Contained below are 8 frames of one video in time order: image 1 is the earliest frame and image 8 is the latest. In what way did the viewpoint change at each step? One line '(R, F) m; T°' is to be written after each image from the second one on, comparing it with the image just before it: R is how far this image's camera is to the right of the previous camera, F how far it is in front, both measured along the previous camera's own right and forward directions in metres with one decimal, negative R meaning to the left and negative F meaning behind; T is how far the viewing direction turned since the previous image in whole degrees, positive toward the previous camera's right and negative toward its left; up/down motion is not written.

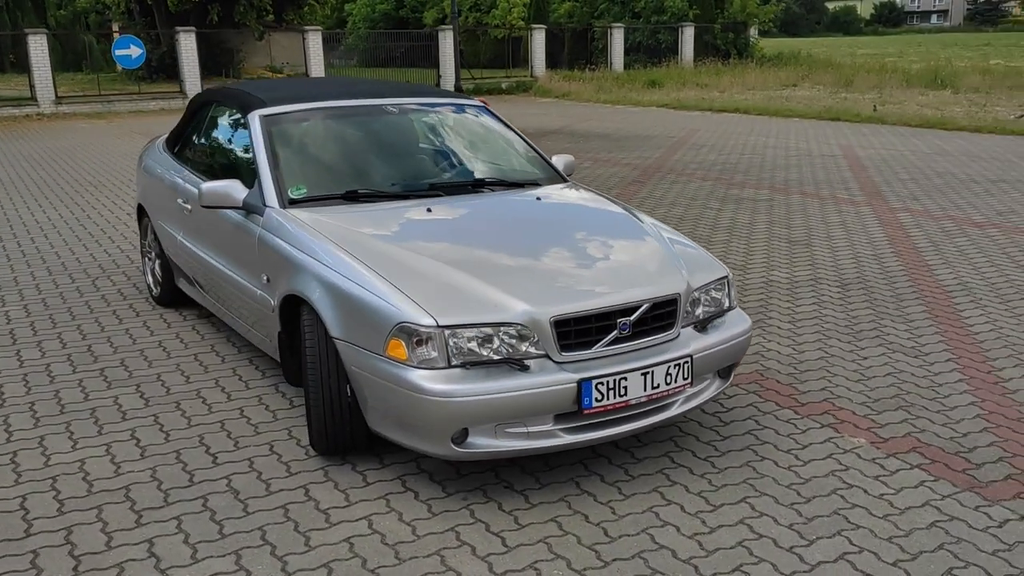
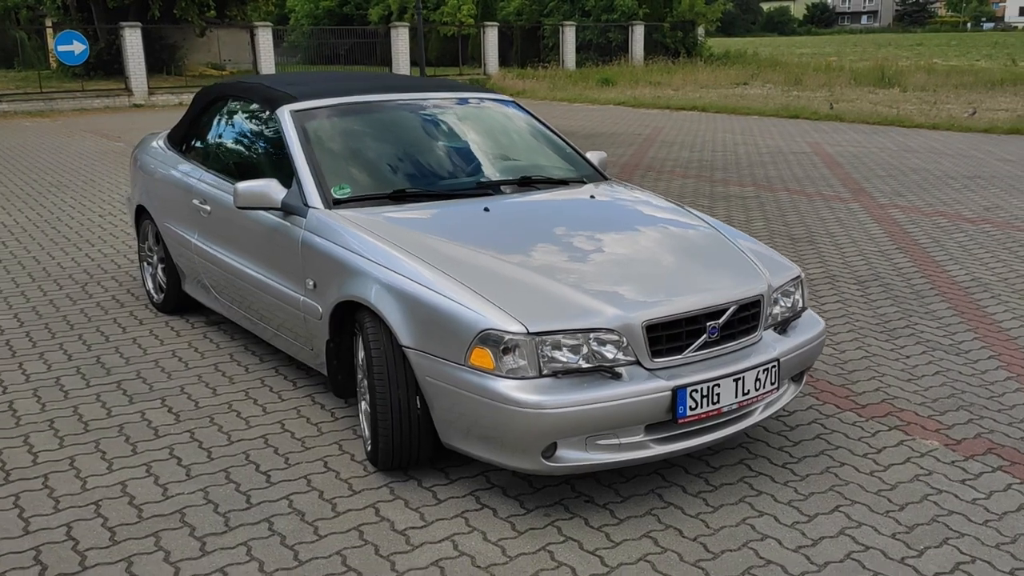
(-0.5, +0.2) m; +4°
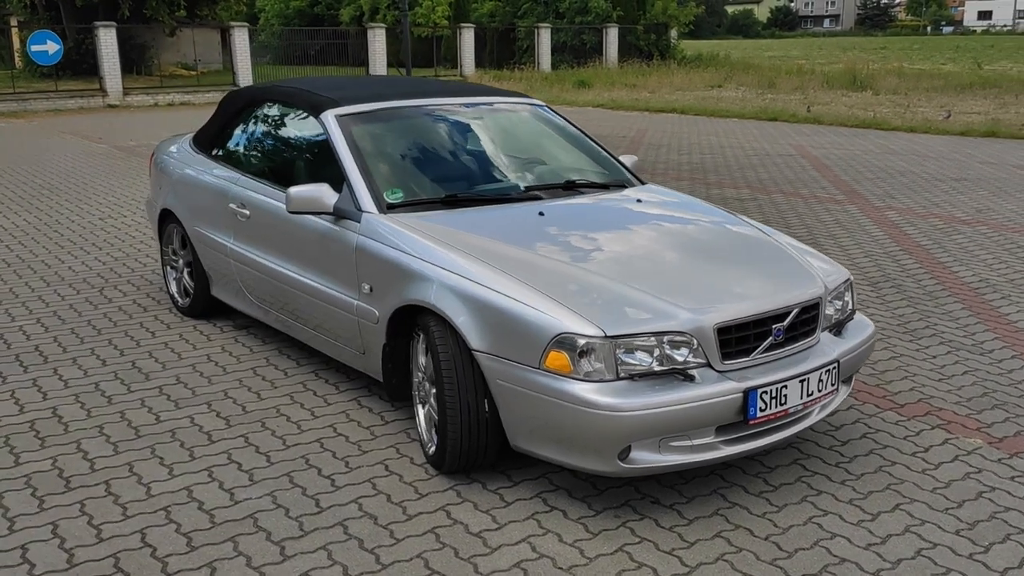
(-0.4, 0.0) m; +2°
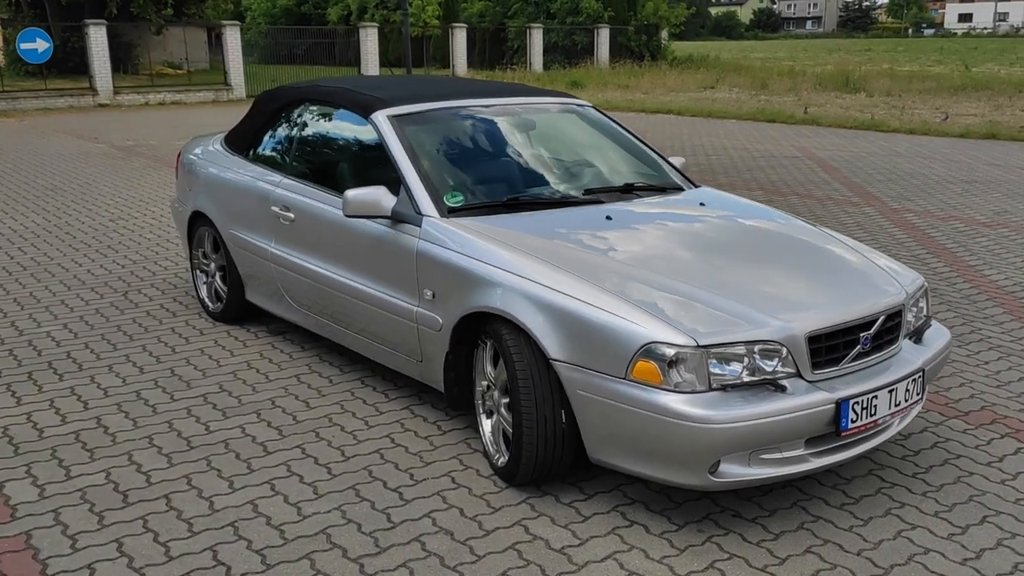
(-0.3, +0.1) m; +1°
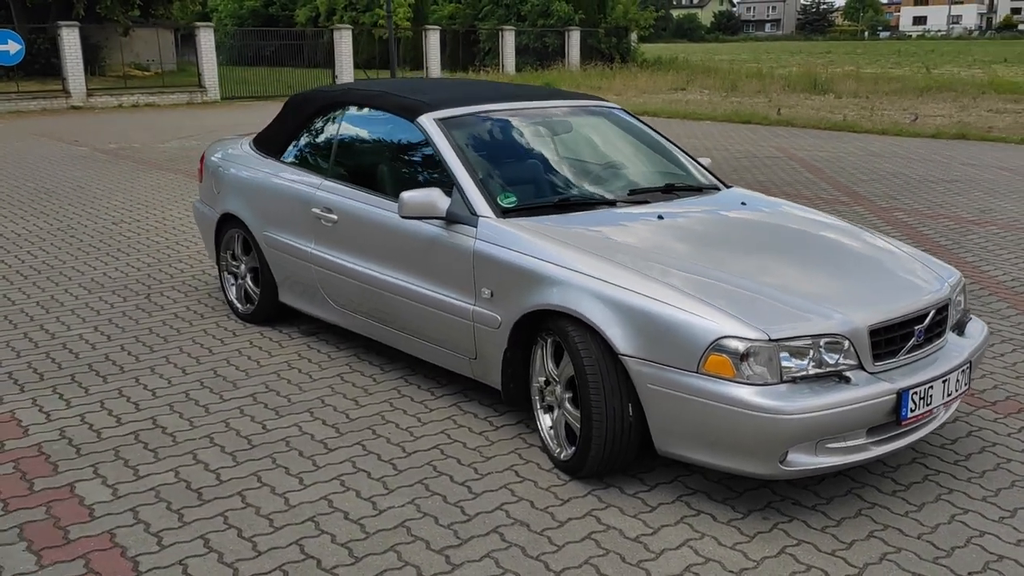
(-0.4, -0.1) m; +2°
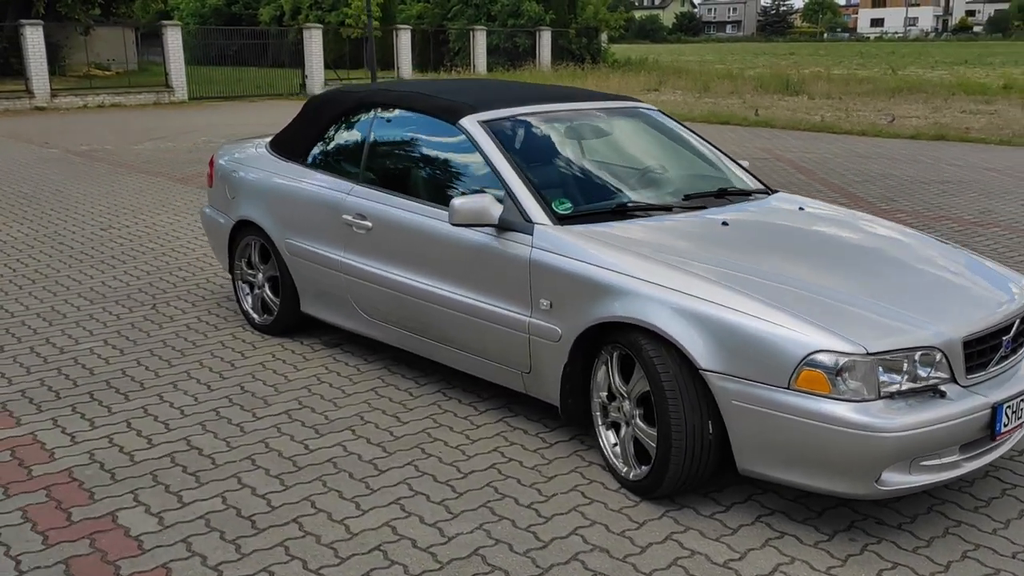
(-0.4, +0.2) m; +2°
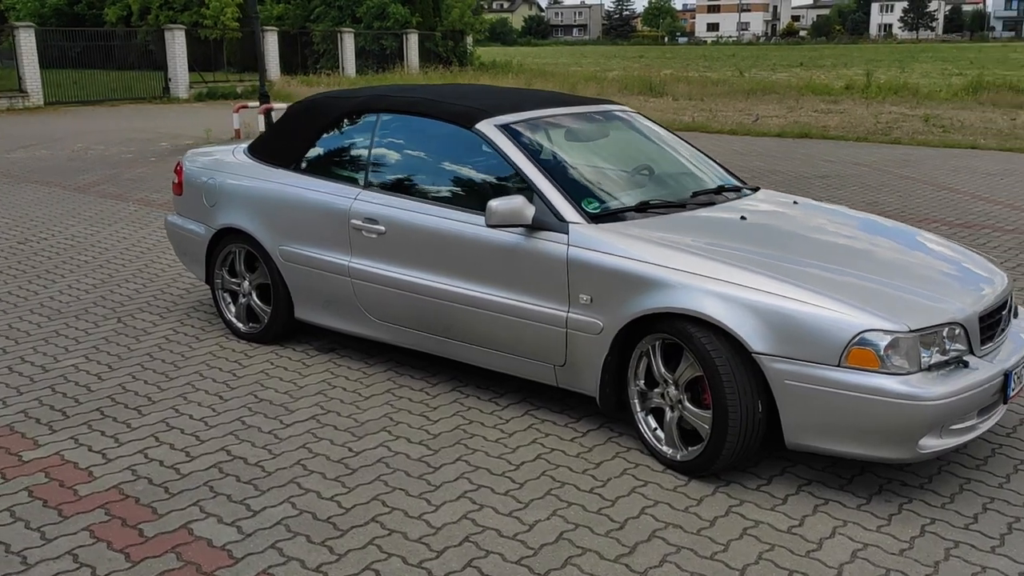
(-0.8, -0.1) m; +9°
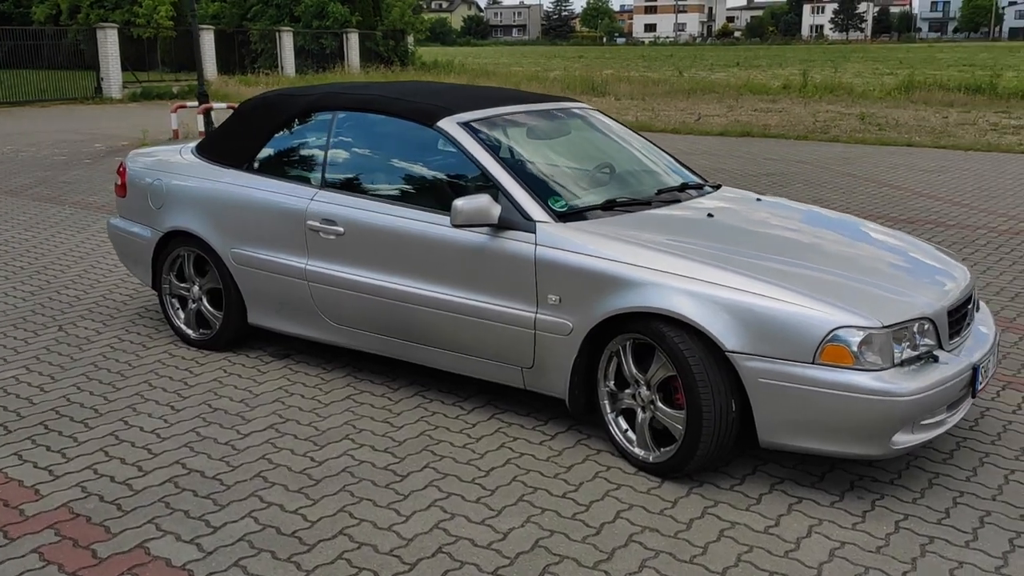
(-0.1, +0.1) m; +3°
